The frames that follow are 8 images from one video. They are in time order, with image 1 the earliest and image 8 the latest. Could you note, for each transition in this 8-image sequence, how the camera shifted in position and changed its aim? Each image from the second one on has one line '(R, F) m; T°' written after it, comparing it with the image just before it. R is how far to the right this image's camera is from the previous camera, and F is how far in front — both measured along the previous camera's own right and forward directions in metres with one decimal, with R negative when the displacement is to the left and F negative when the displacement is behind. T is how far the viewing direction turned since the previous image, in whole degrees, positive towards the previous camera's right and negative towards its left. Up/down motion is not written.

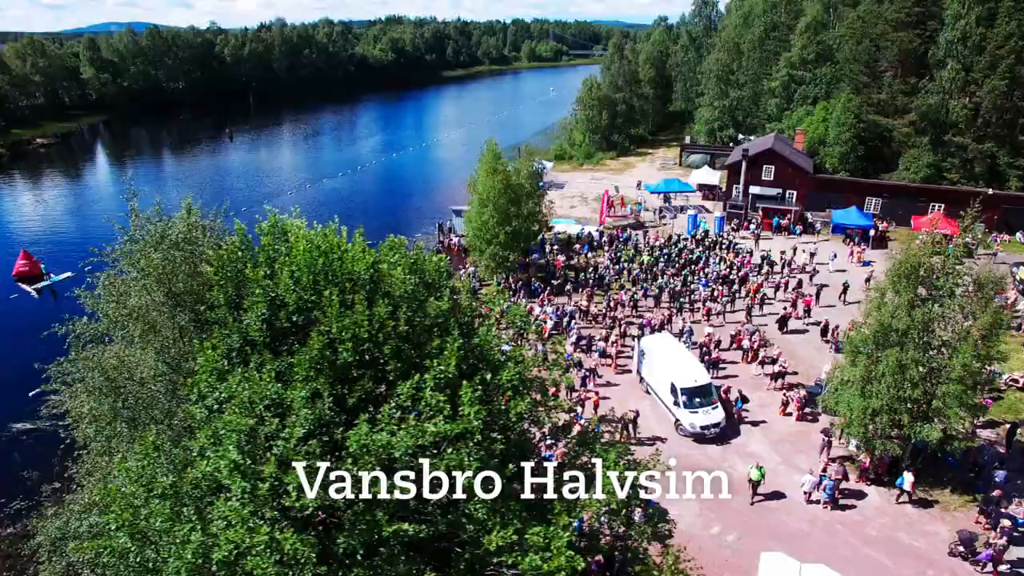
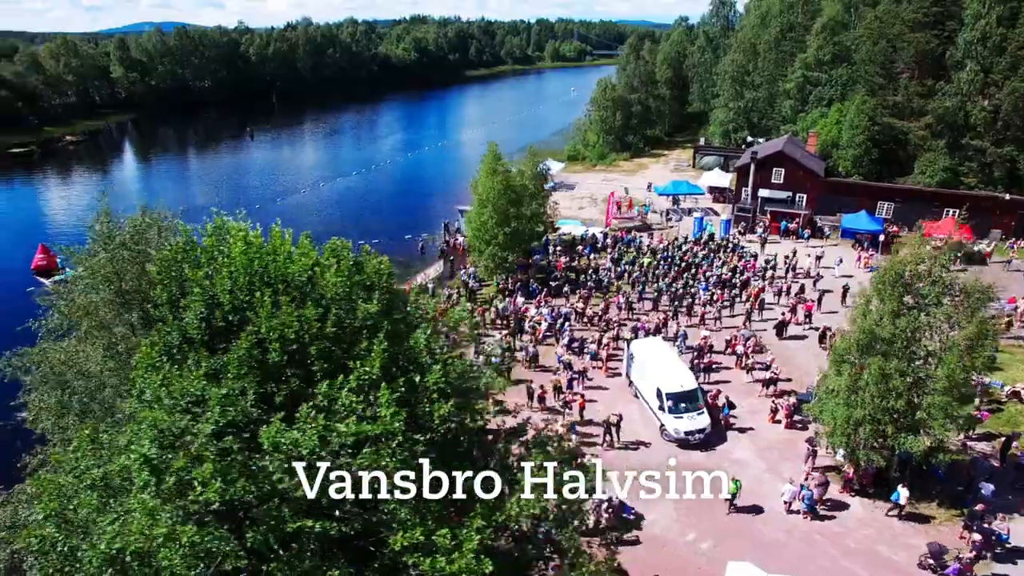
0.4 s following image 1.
(+1.6, 0.0) m; -2°
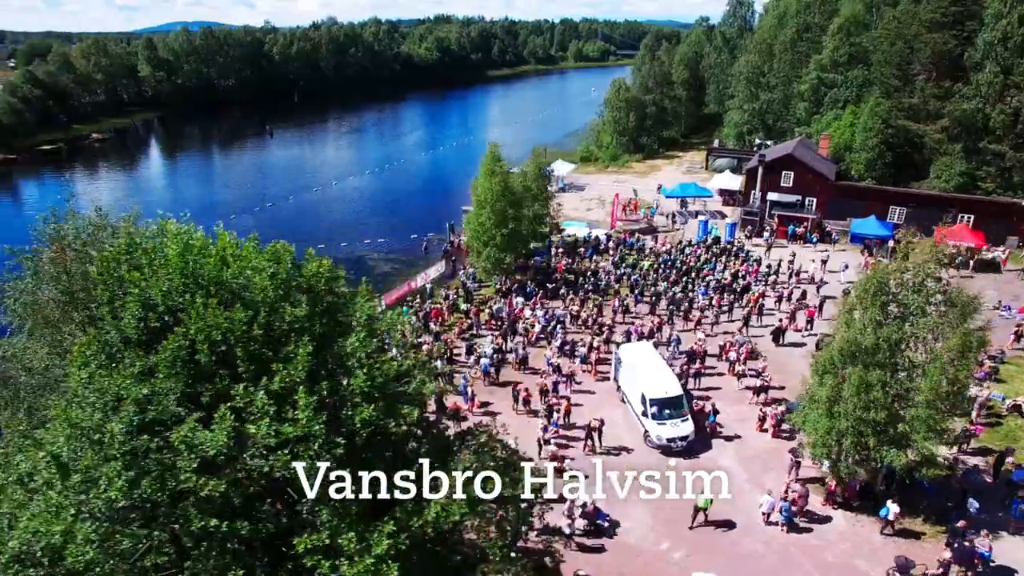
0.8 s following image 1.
(+1.6, +0.1) m; -2°
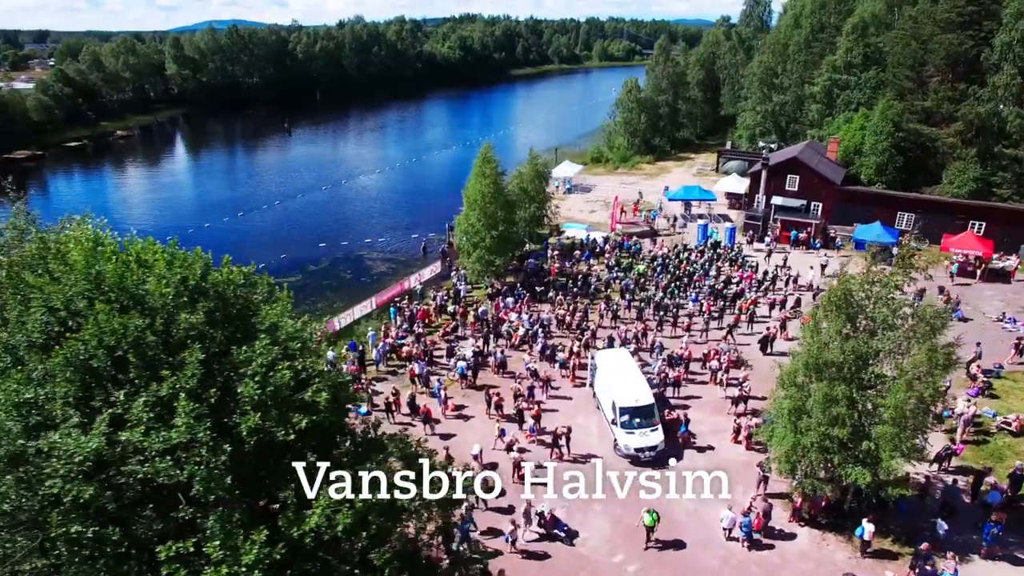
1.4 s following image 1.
(+2.2, +0.2) m; -2°
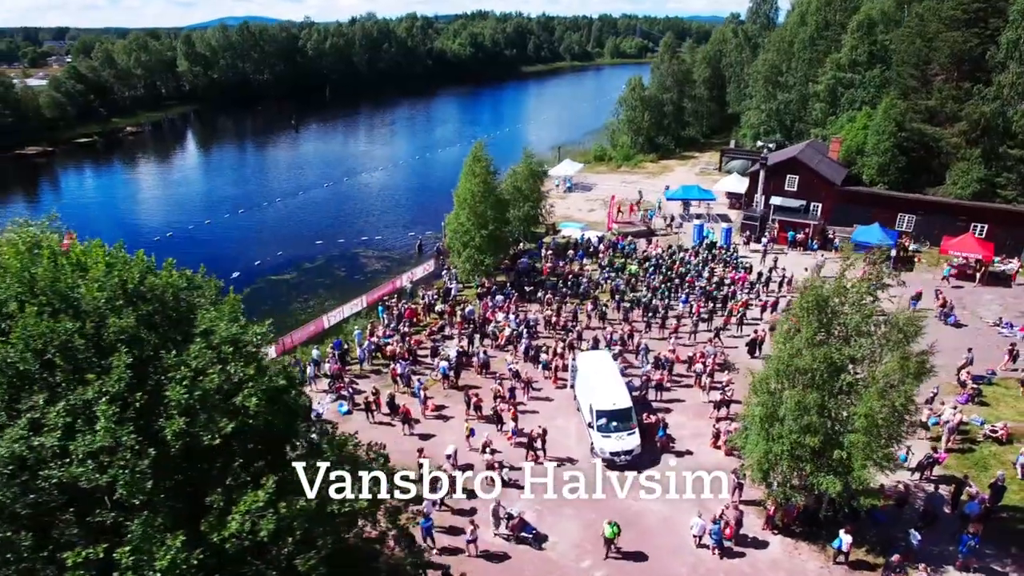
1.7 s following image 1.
(+1.4, +0.2) m; -1°
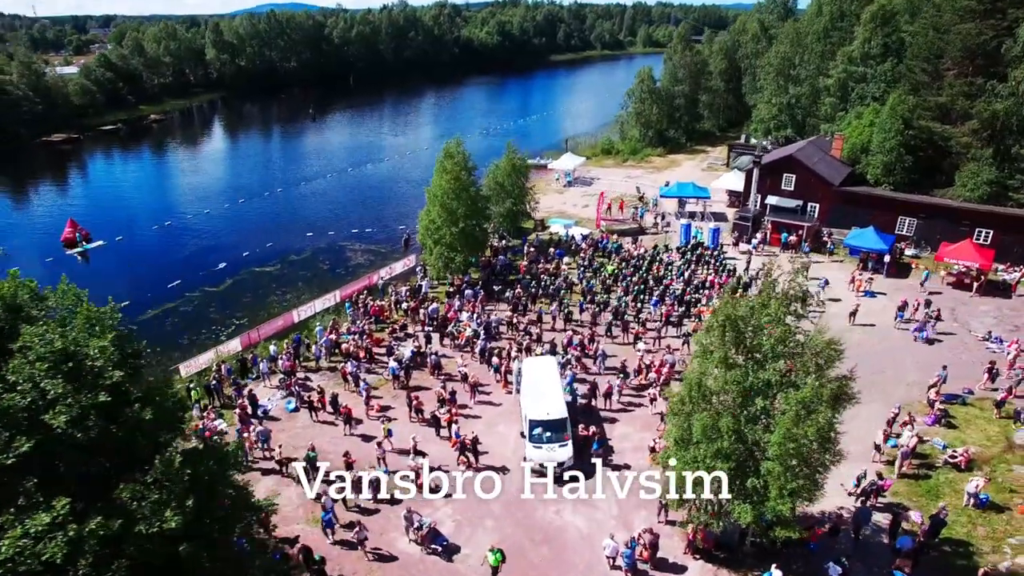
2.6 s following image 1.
(+3.8, +0.7) m; -3°
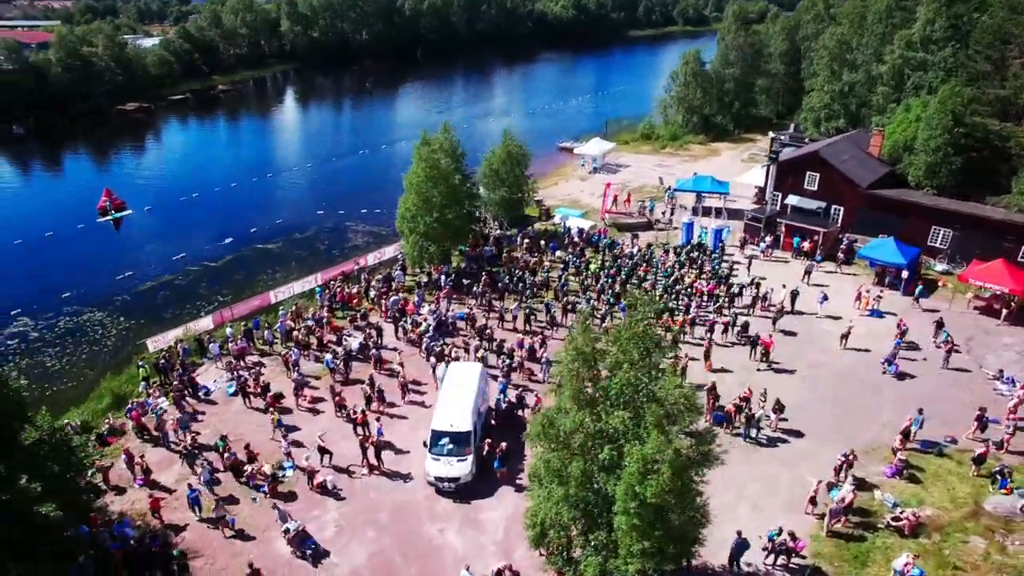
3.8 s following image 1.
(+6.0, +1.8) m; -7°
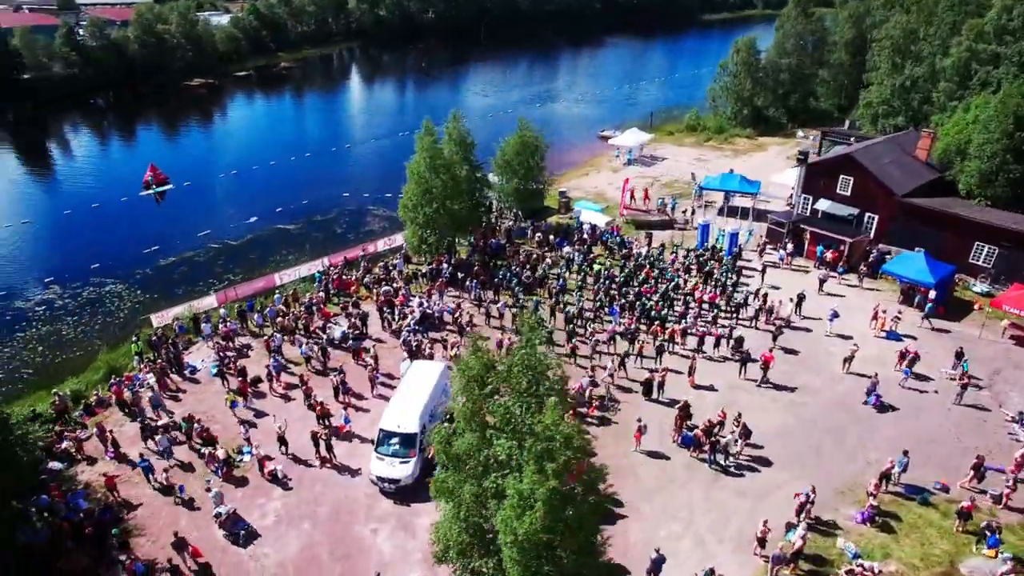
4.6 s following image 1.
(+3.9, +1.0) m; -6°
